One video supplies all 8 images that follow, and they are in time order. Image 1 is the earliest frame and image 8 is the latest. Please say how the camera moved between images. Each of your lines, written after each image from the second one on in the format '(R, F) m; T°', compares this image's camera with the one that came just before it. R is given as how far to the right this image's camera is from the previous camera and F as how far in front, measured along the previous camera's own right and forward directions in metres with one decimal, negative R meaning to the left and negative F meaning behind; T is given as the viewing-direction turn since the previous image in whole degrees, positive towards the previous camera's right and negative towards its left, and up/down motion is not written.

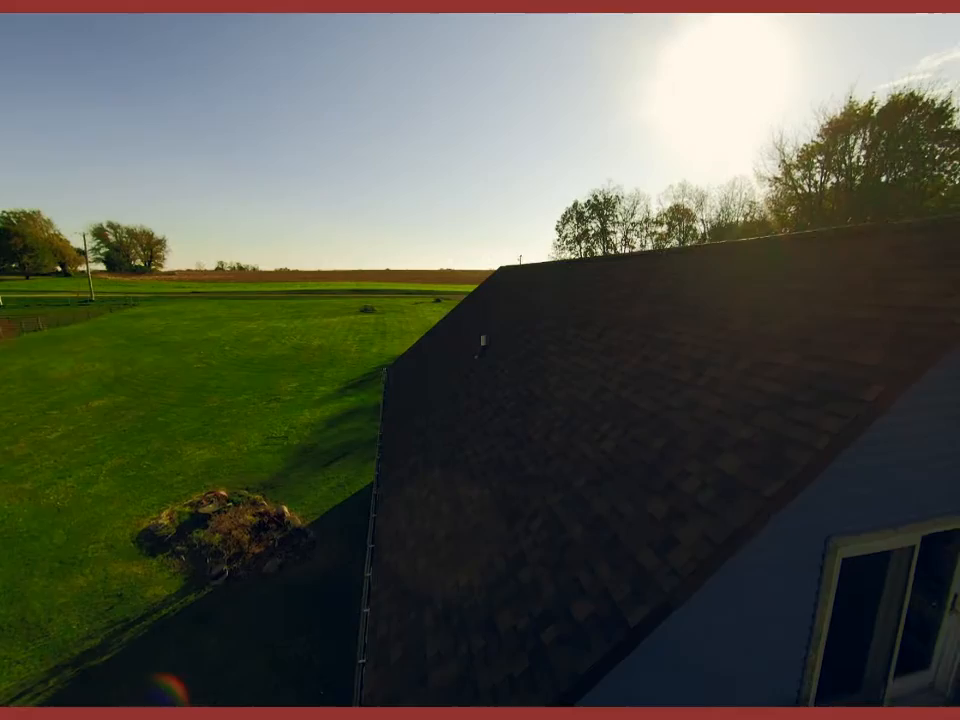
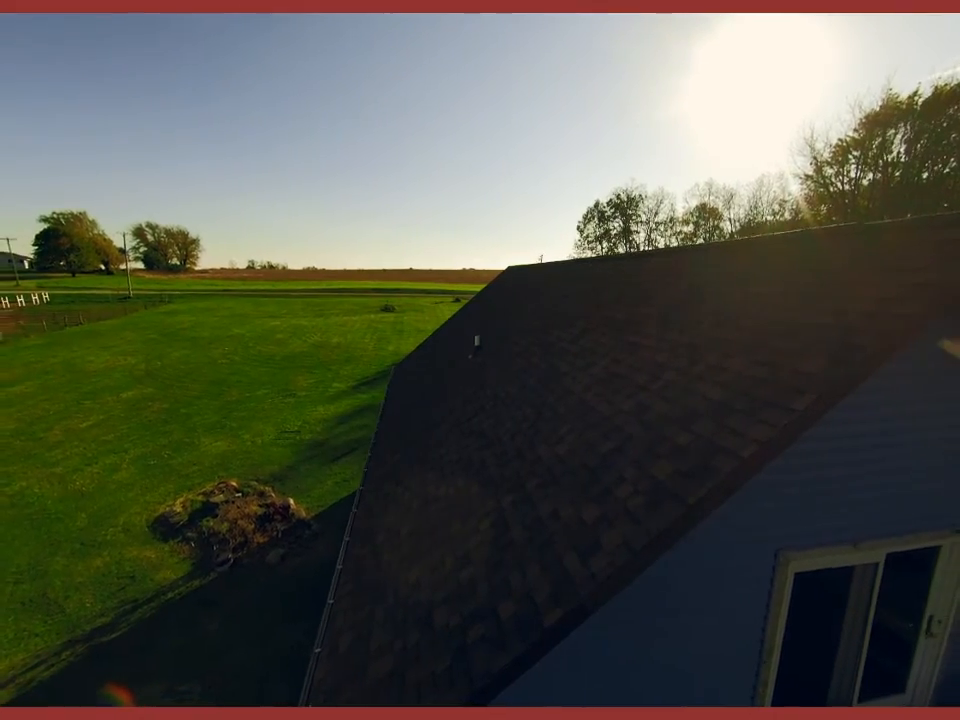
(+0.9, 0.0) m; -3°
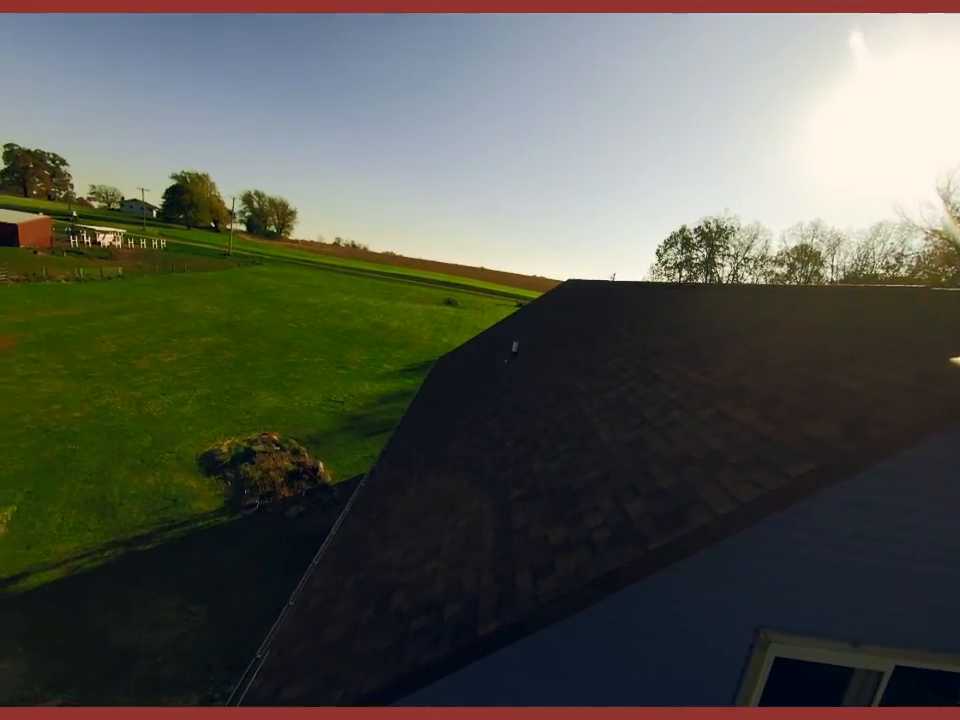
(+0.6, 0.0) m; -8°
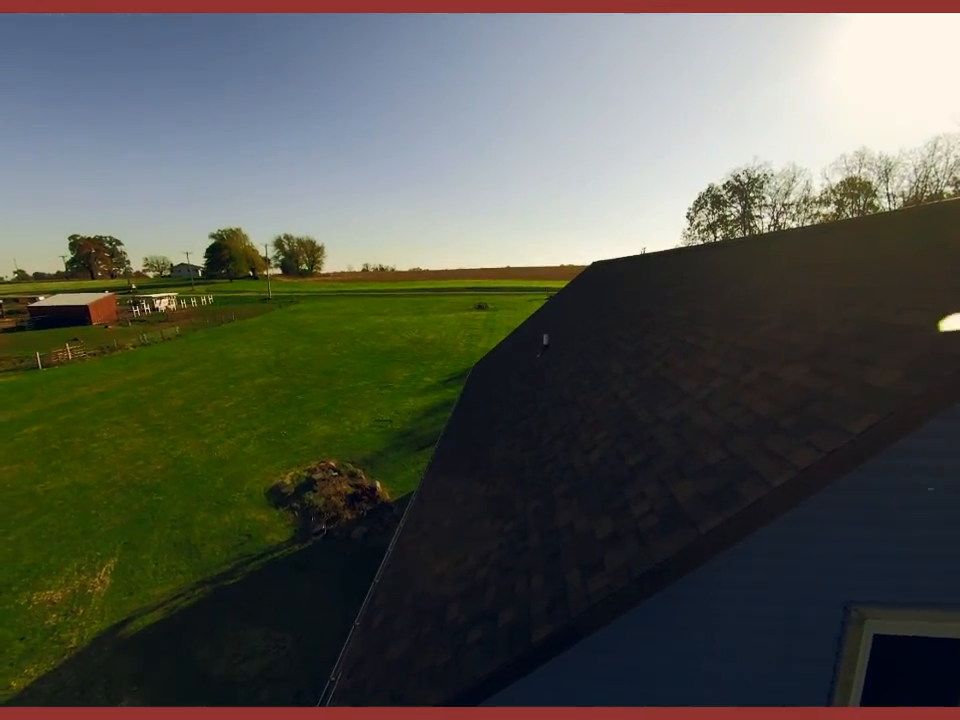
(+0.3, +0.1) m; -6°
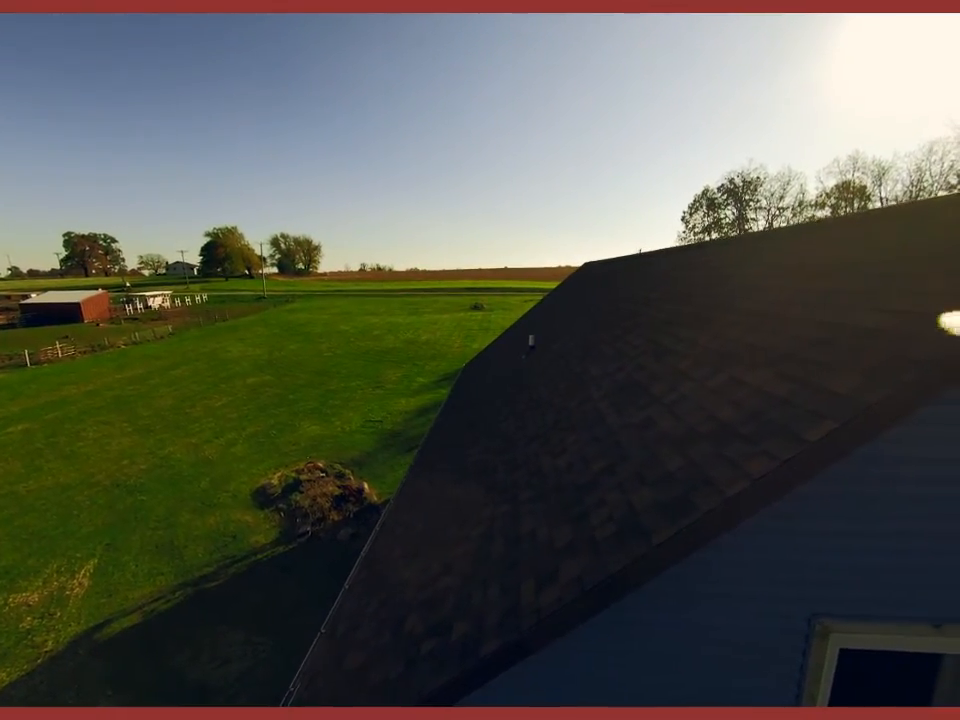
(+0.4, +0.1) m; 0°
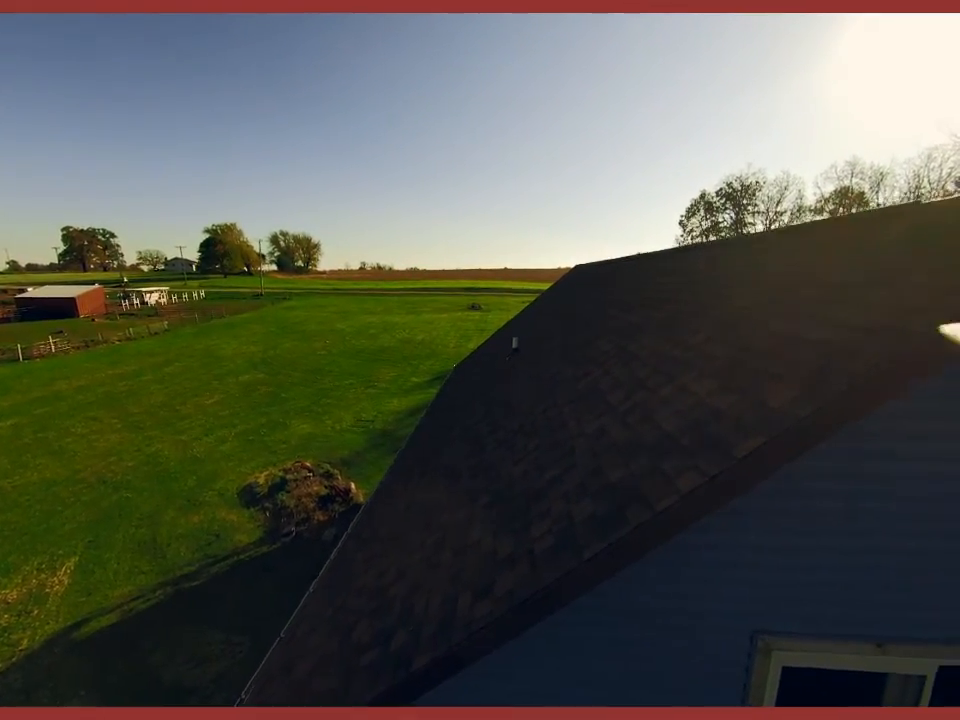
(+0.5, +0.1) m; 0°
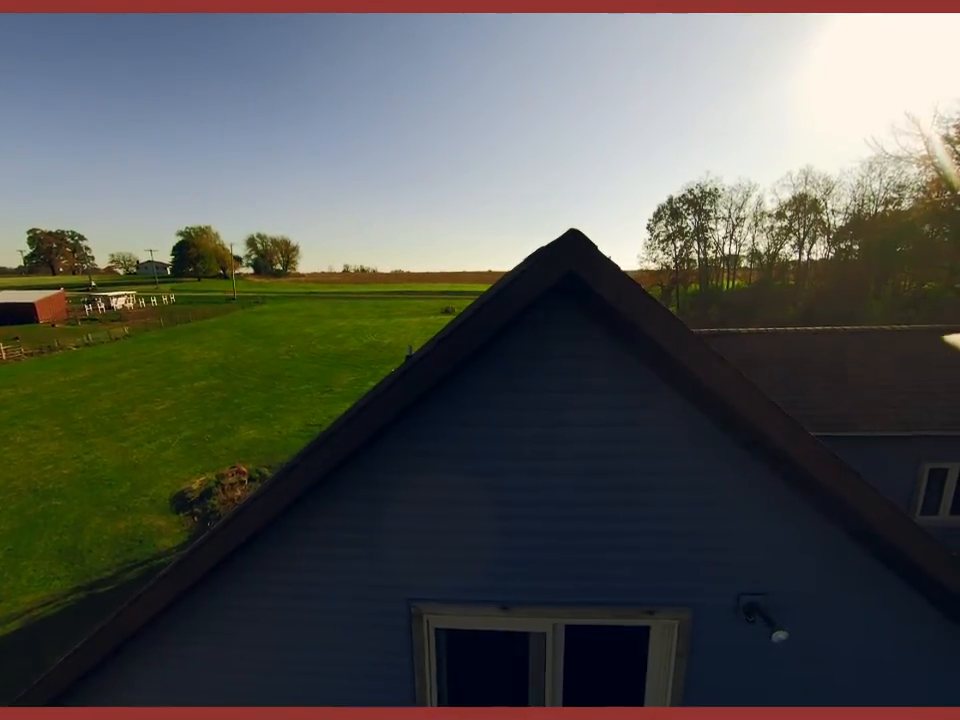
(+2.9, -0.7) m; +2°
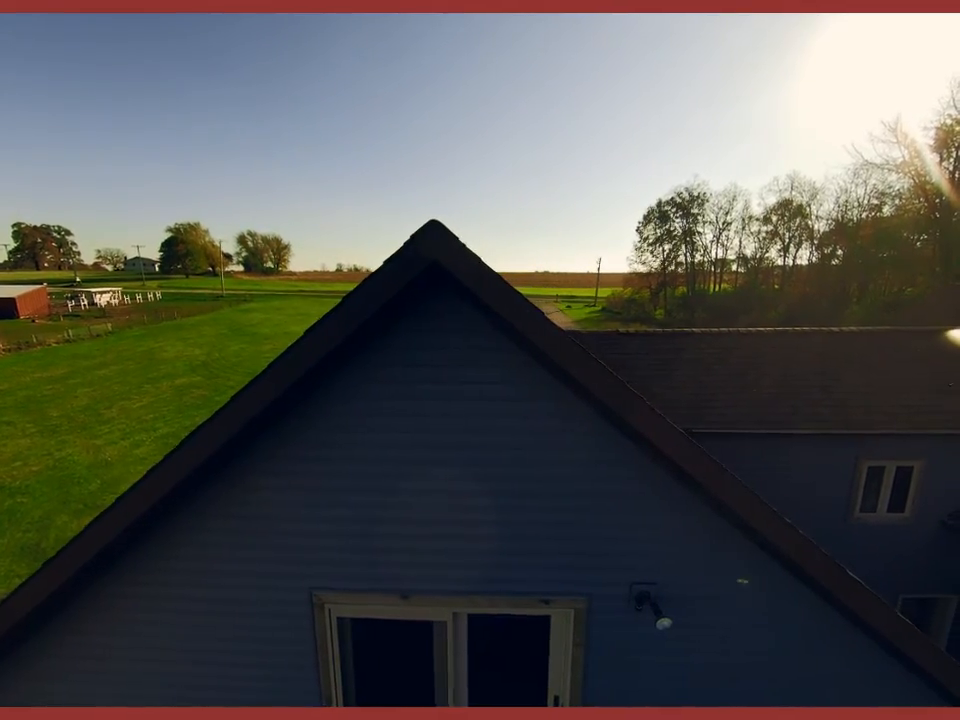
(+0.9, -0.1) m; +1°
